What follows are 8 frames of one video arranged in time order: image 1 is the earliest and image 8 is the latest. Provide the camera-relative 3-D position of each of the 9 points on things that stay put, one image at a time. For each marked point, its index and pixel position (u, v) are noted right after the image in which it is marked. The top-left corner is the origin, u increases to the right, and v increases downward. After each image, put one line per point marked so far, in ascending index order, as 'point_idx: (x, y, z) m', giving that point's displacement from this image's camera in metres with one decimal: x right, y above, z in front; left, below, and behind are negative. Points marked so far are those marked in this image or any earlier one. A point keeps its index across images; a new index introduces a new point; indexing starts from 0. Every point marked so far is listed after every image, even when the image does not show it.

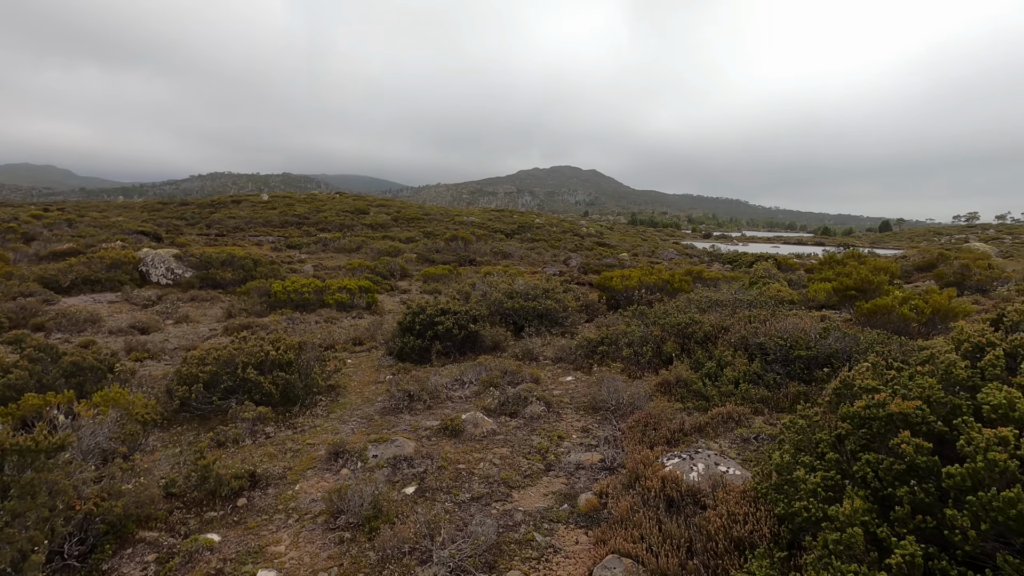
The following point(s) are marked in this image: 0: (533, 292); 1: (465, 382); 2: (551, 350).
0: (+0.4, 0.0, +10.4) m
1: (-0.6, -1.3, +7.1) m
2: (+0.6, -1.0, +8.6) m
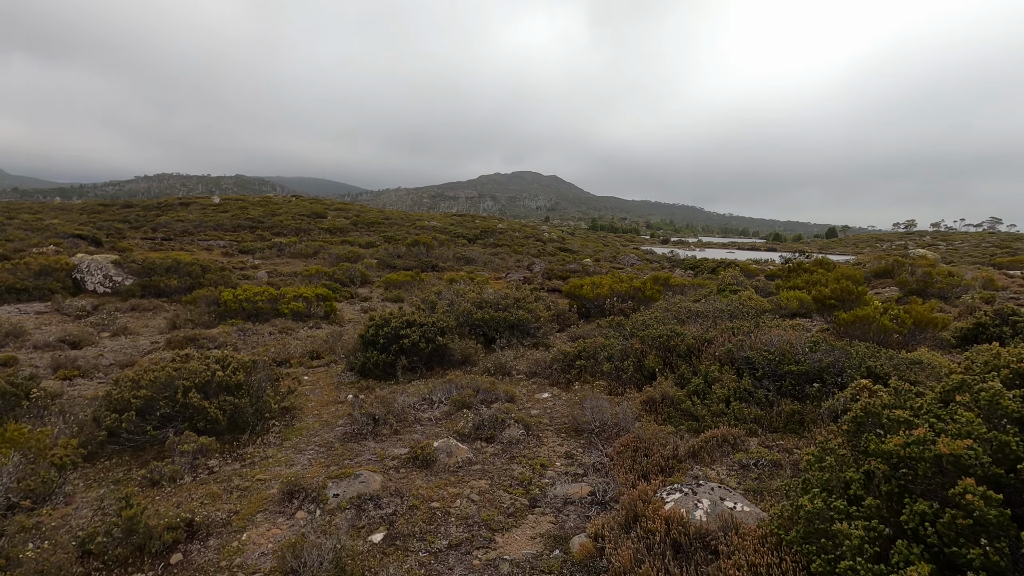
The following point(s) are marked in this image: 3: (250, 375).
0: (-0.1, -0.1, +10.0) m
1: (-1.0, -1.4, +6.6) m
2: (+0.2, -1.2, +8.1) m
3: (-3.1, -1.0, +6.4) m
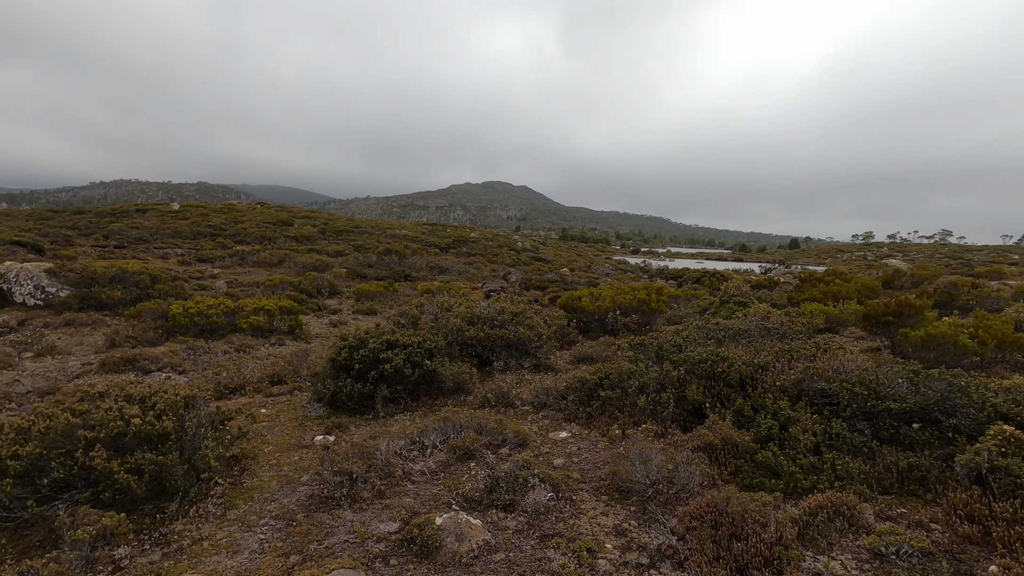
0: (-0.2, -0.3, +8.7) m
1: (-0.8, -1.5, +5.2) m
2: (+0.2, -1.3, +6.8) m
3: (-3.0, -1.2, +4.9) m
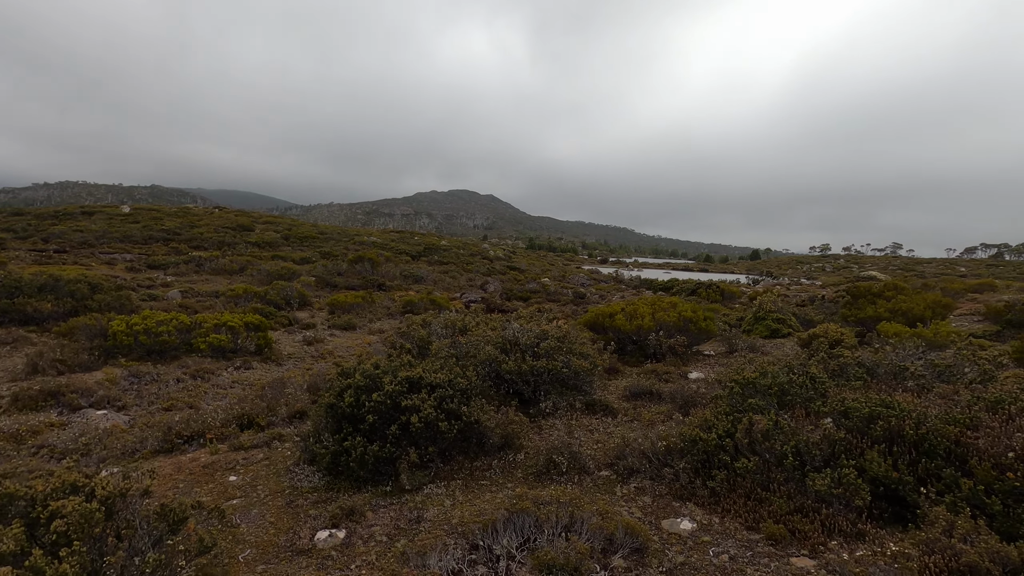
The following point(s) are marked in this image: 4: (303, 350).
0: (+0.3, -0.6, +6.9) m
1: (-0.1, -1.7, +3.4) m
2: (+0.9, -1.5, +5.0) m
3: (-2.2, -1.3, +2.9) m
4: (-5.3, -1.6, +13.4) m
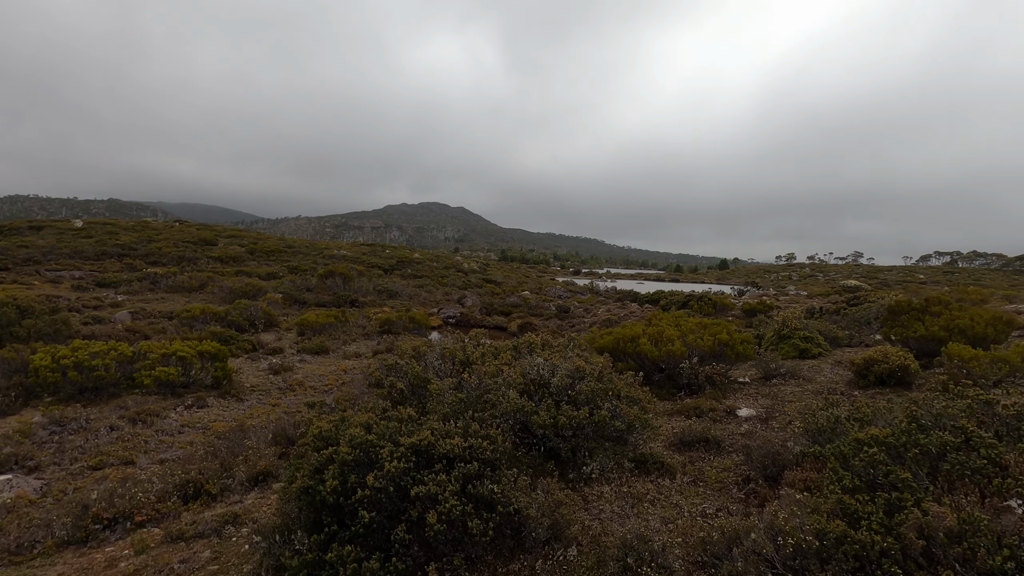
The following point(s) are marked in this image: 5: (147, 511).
0: (+0.6, -0.8, +5.5) m
1: (+0.4, -1.9, +1.9) m
2: (+1.2, -1.7, +3.7) m
3: (-1.7, -1.5, +1.4) m
4: (-5.3, -2.1, +11.7) m
5: (-3.5, -2.1, +5.1) m
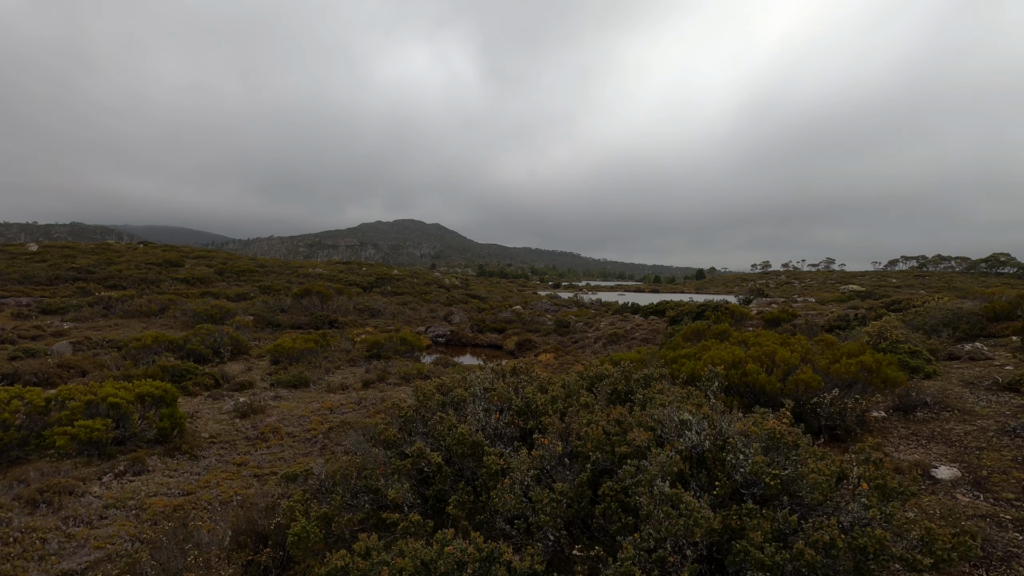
0: (+1.4, -0.9, +3.2) m
1: (+1.3, -1.8, -0.4) m
2: (+2.1, -1.7, +1.4) m
3: (-0.8, -1.5, -1.0) m
4: (-4.8, -2.4, +9.1) m
5: (-2.7, -2.3, +2.6) m
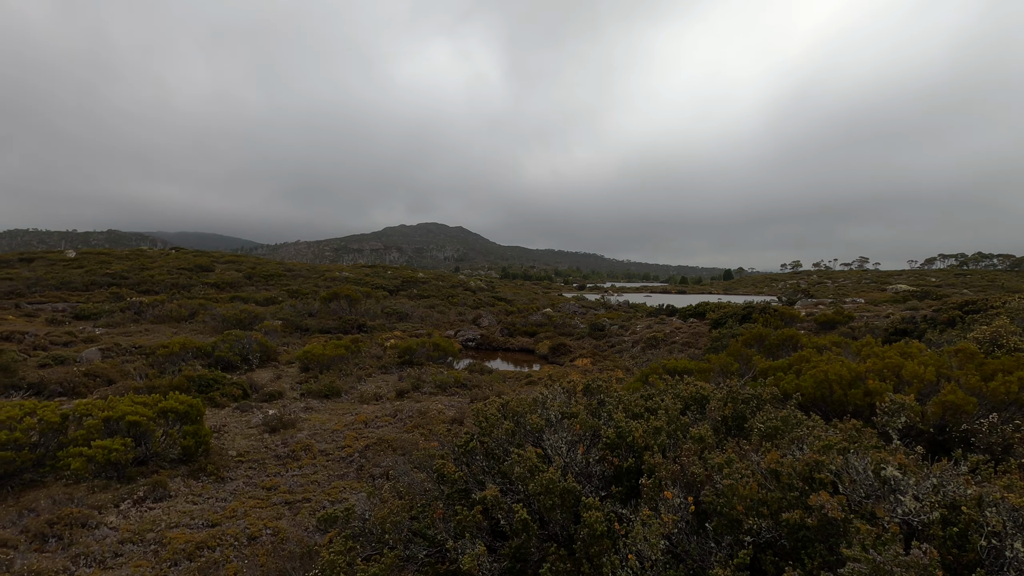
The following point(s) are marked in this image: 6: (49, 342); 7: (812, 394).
0: (+1.9, -0.9, +2.2) m
1: (+1.8, -1.8, -1.4) m
2: (+2.6, -1.7, +0.4) m
3: (-0.4, -1.5, -1.9) m
4: (-3.9, -2.5, +8.4) m
5: (-2.1, -2.3, +1.8) m
6: (-16.1, -1.9, +18.4) m
7: (+3.0, -1.1, +5.2) m
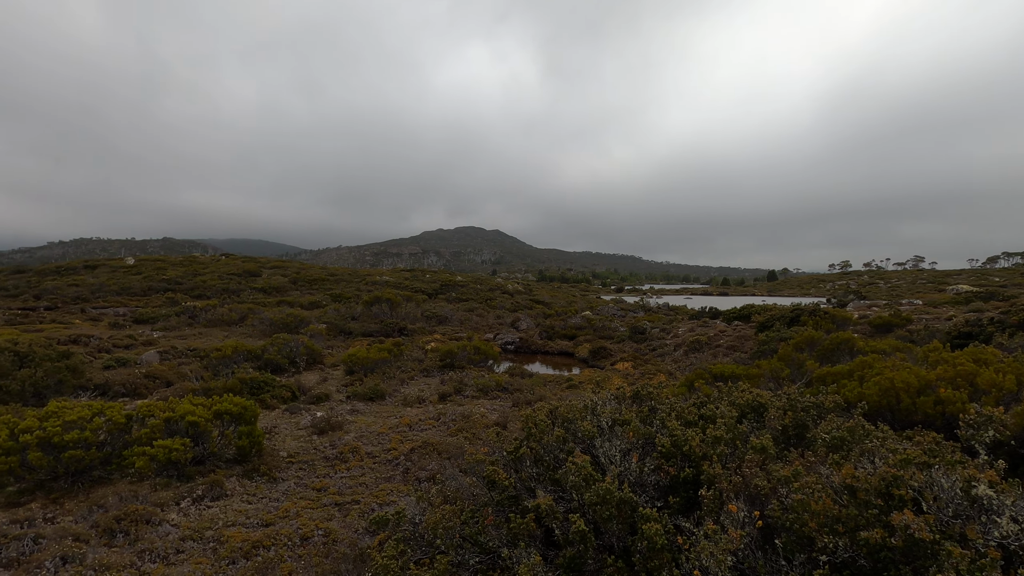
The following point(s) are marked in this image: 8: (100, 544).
0: (+2.2, -0.9, +2.1) m
1: (+1.8, -1.8, -1.5) m
2: (+2.8, -1.7, +0.1) m
3: (-0.4, -1.5, -1.9) m
4: (-3.2, -2.6, +8.6) m
5: (-1.9, -2.3, +1.9) m
6: (-14.7, -2.1, +19.4) m
7: (+3.4, -1.1, +4.9) m
8: (-4.2, -2.6, +5.4) m
